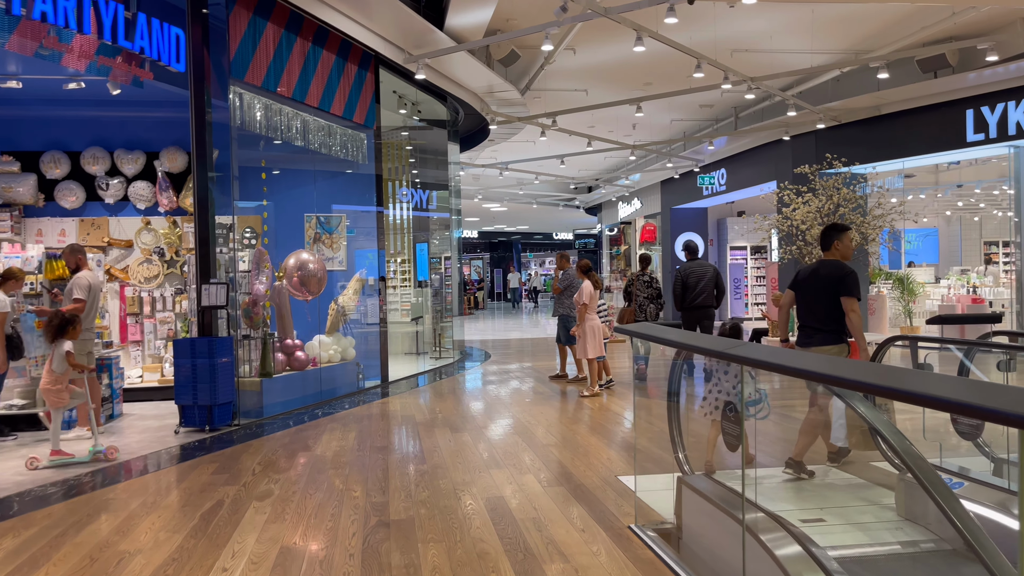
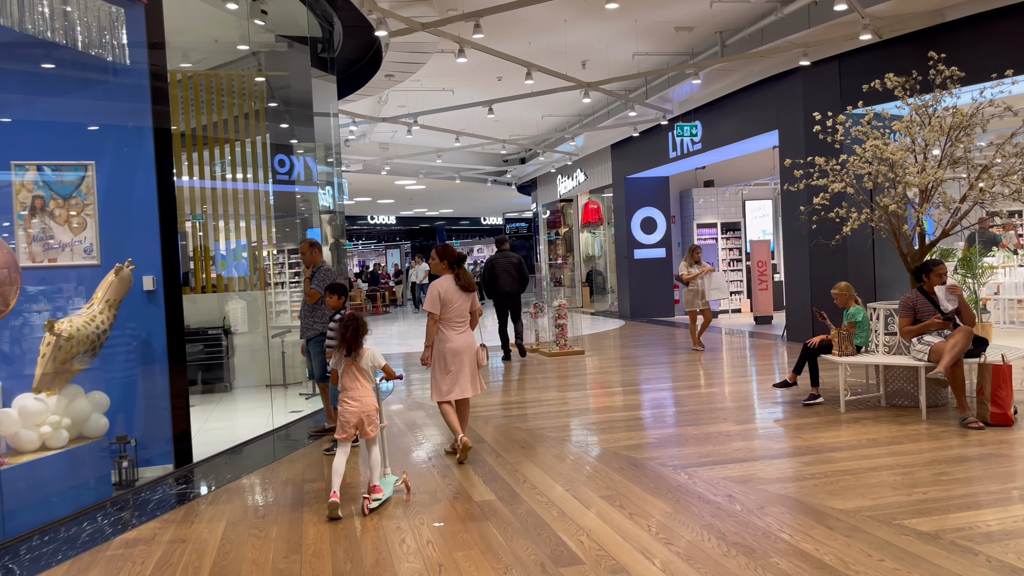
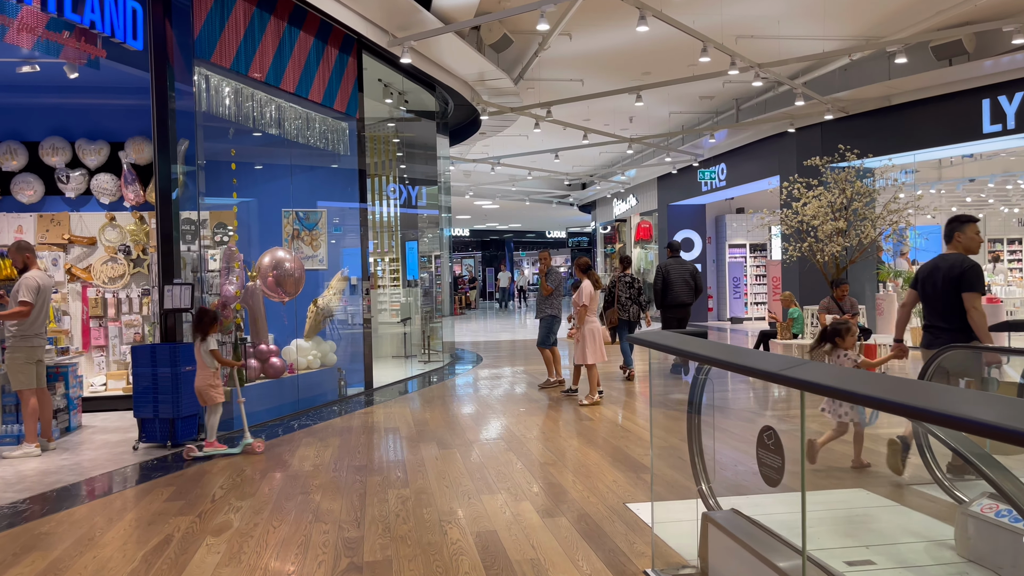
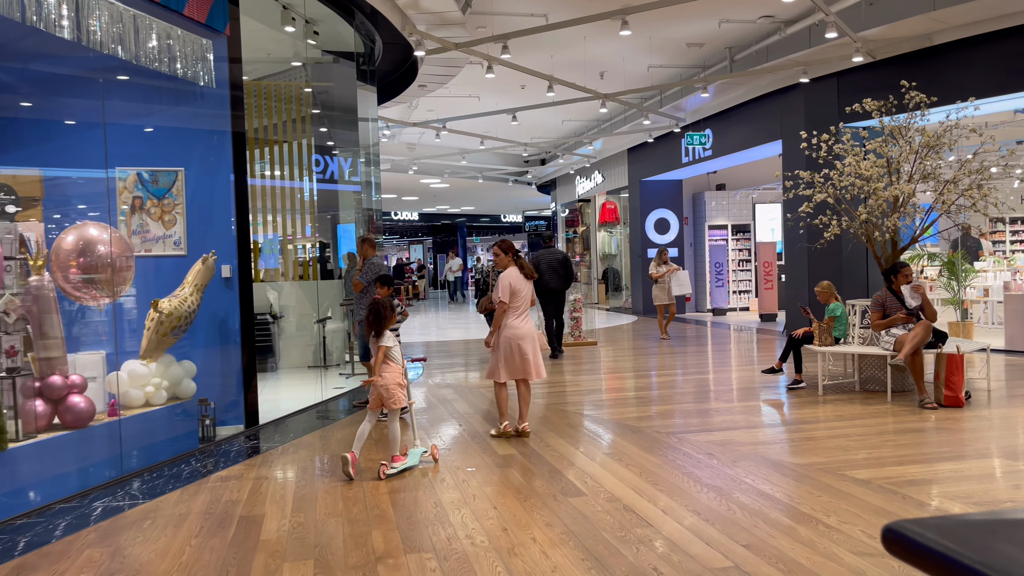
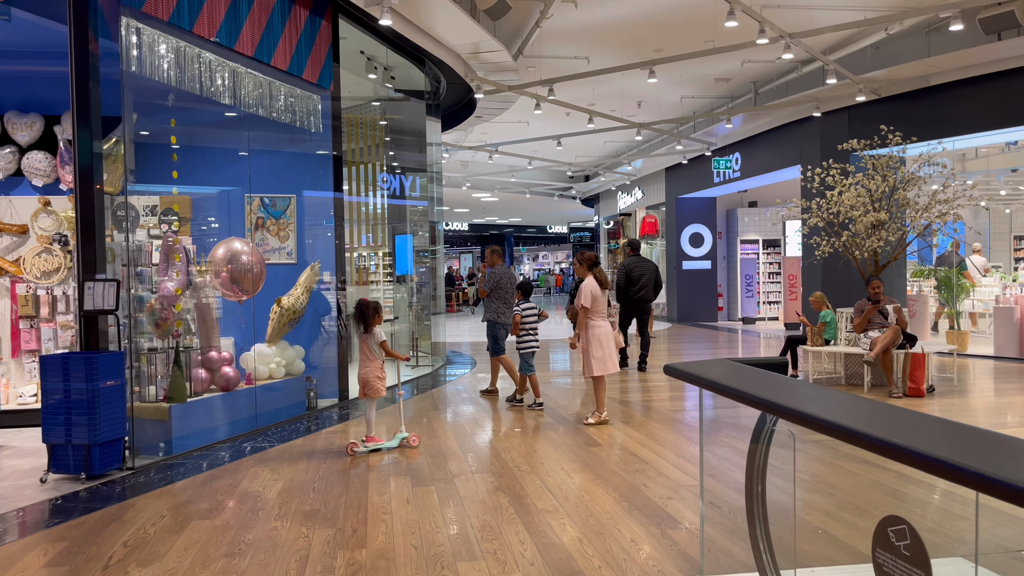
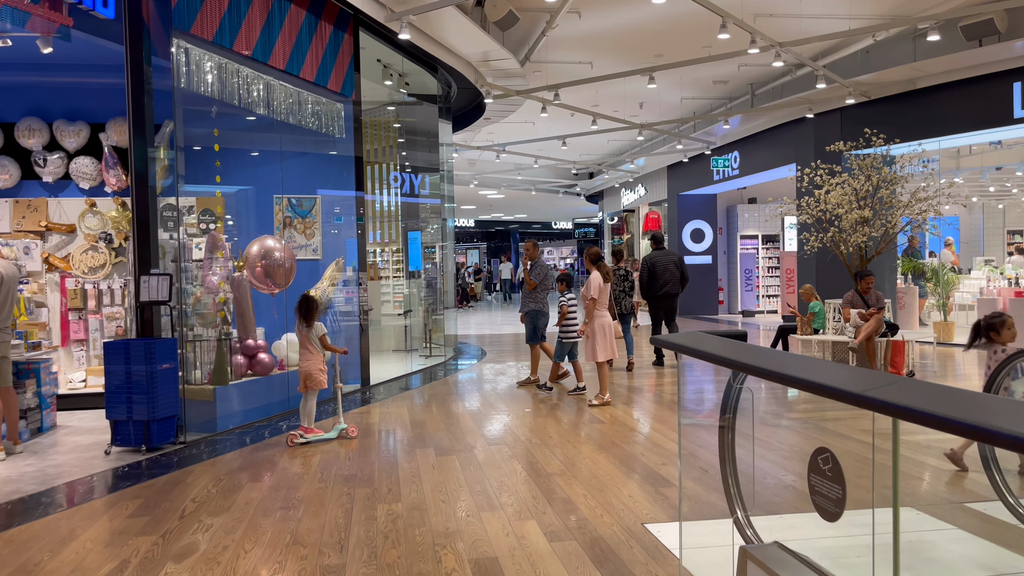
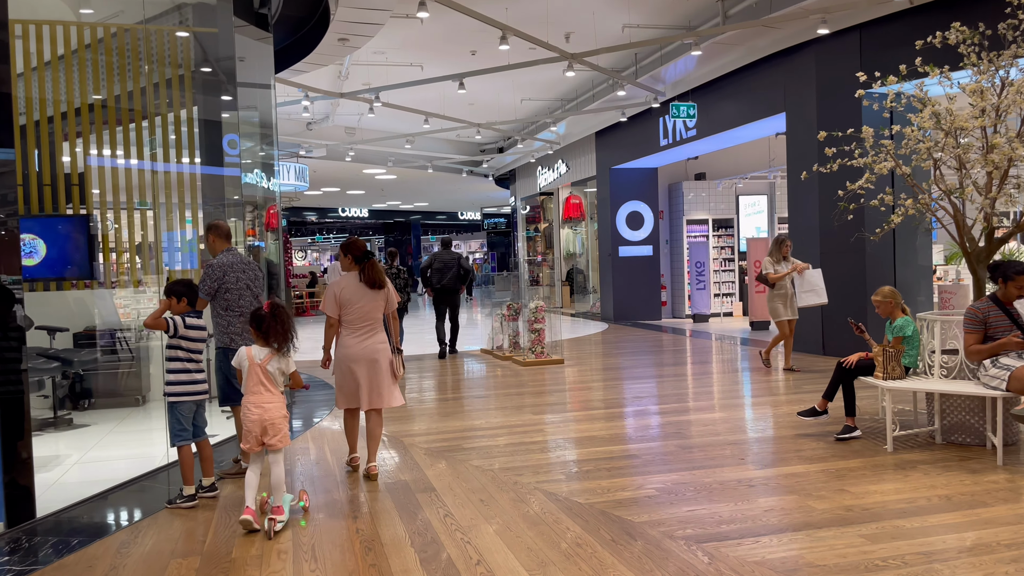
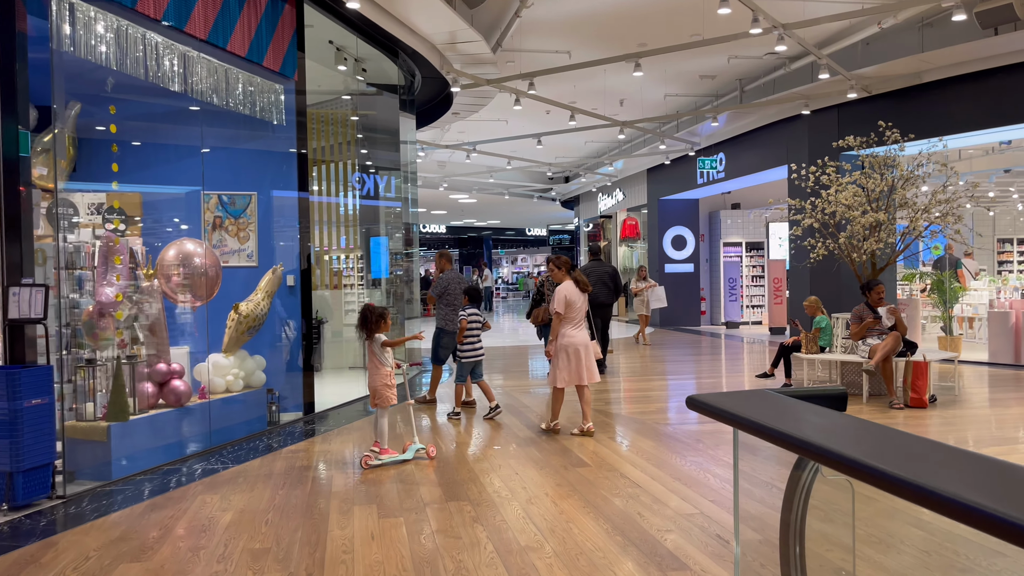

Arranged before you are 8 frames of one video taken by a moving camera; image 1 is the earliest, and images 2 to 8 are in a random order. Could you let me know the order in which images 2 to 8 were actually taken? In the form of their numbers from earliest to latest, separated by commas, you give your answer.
3, 6, 5, 8, 4, 2, 7
